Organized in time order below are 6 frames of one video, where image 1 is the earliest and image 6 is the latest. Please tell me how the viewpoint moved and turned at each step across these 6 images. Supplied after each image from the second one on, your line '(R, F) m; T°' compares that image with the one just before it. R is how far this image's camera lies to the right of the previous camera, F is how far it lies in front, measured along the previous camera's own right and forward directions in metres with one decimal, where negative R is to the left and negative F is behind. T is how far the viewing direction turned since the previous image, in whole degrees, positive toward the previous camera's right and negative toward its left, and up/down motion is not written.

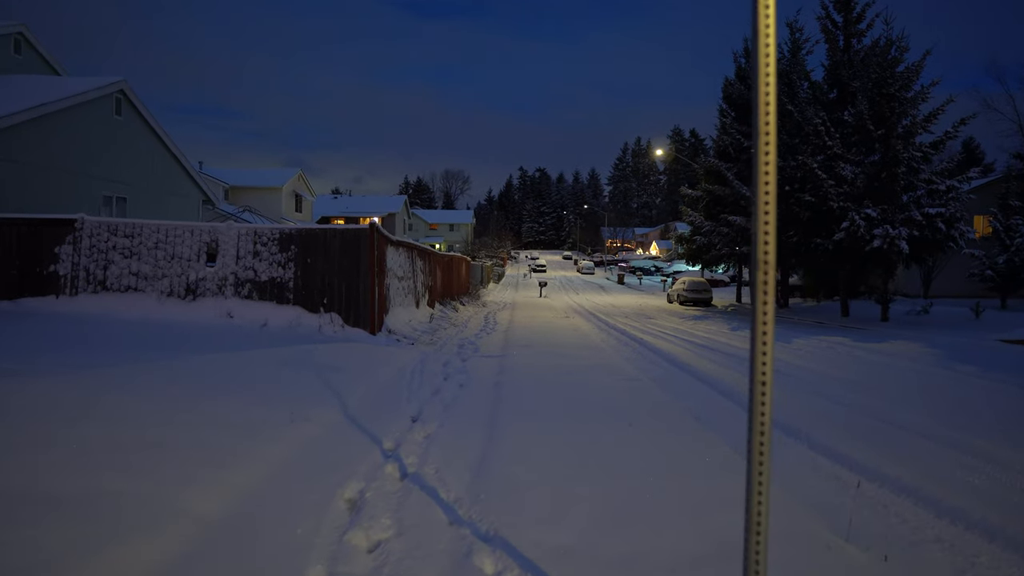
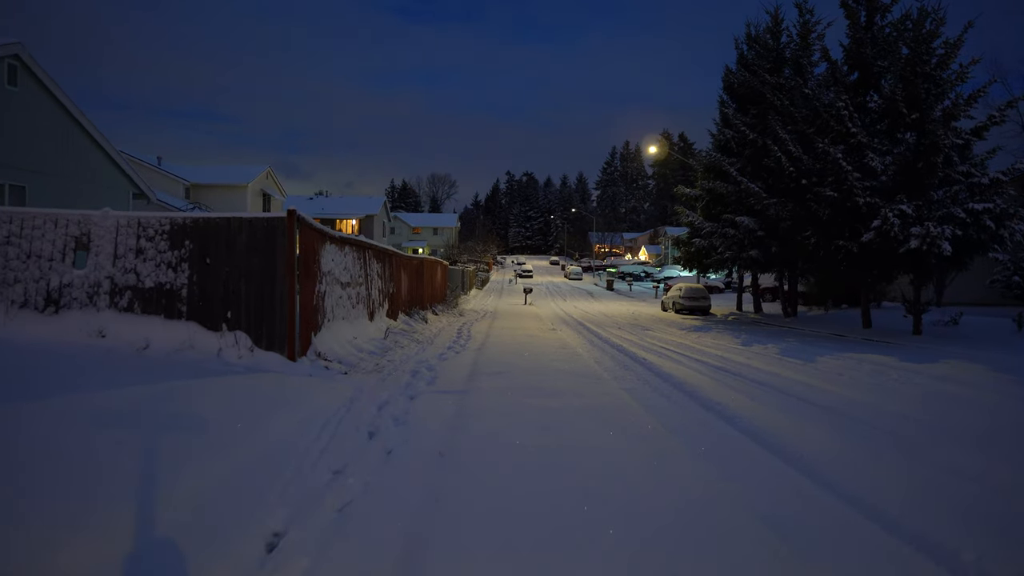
(+0.2, +2.6) m; +1°
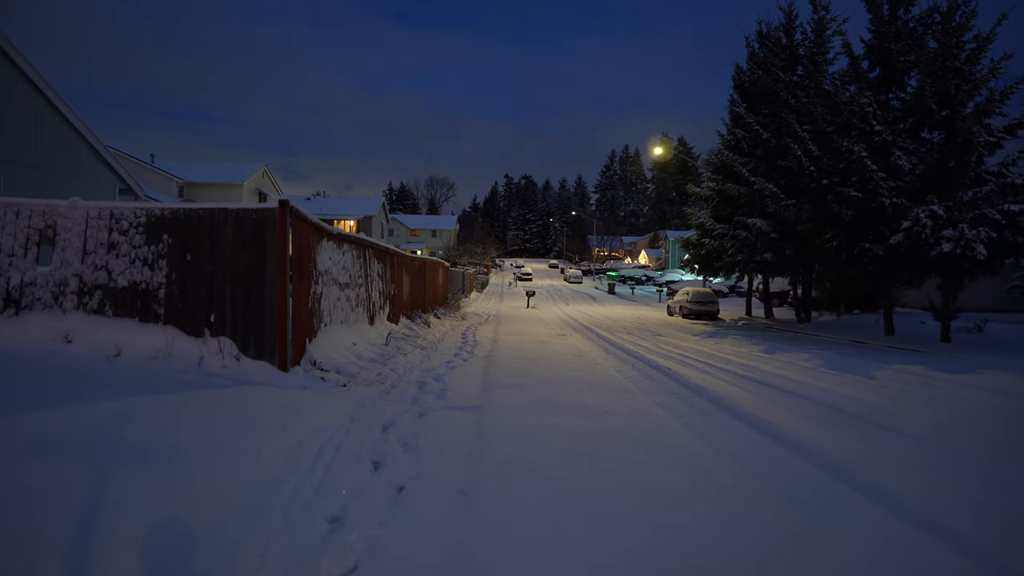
(-0.3, +0.9) m; 0°
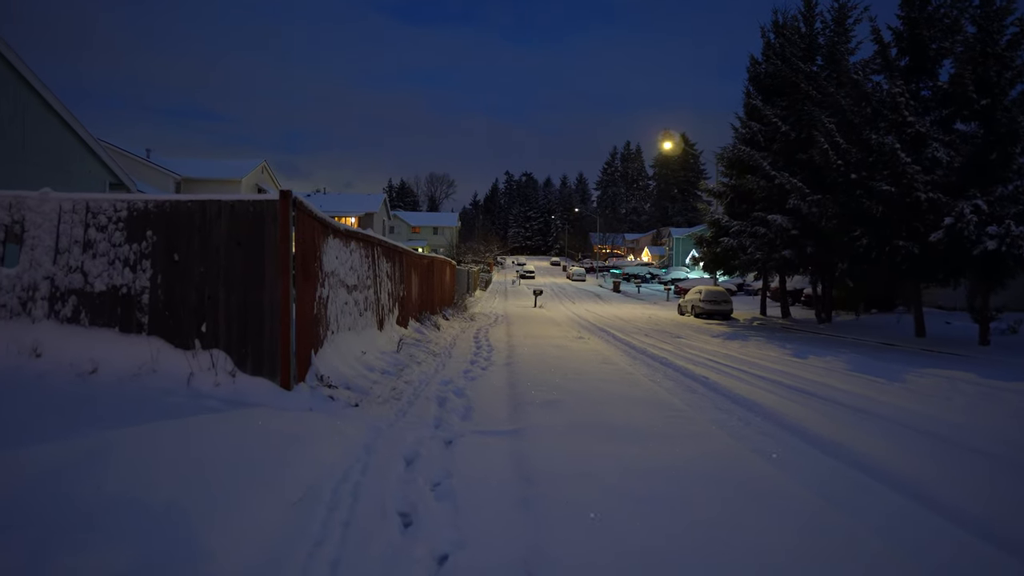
(-0.4, +0.9) m; 0°
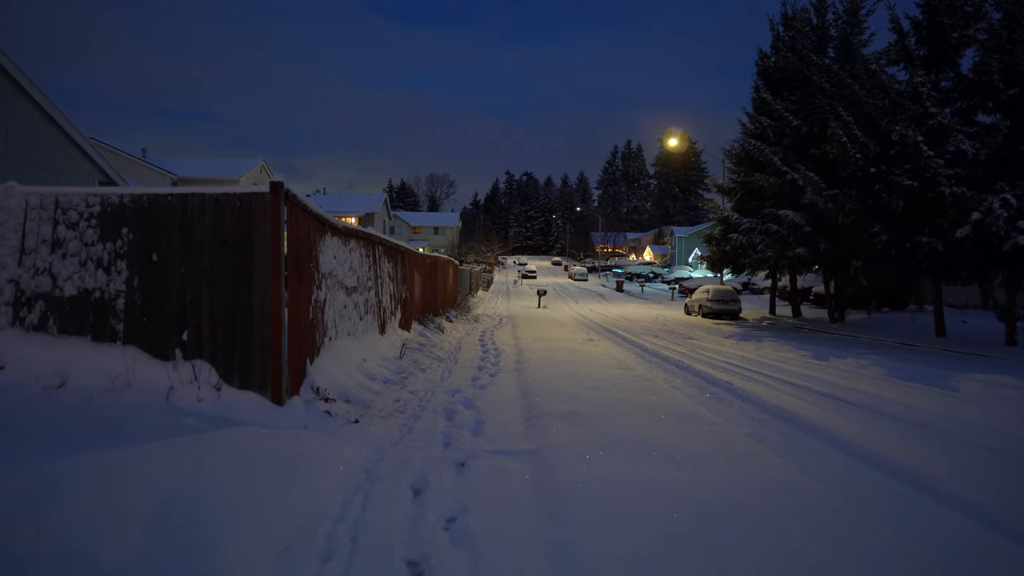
(-0.2, +0.6) m; 0°
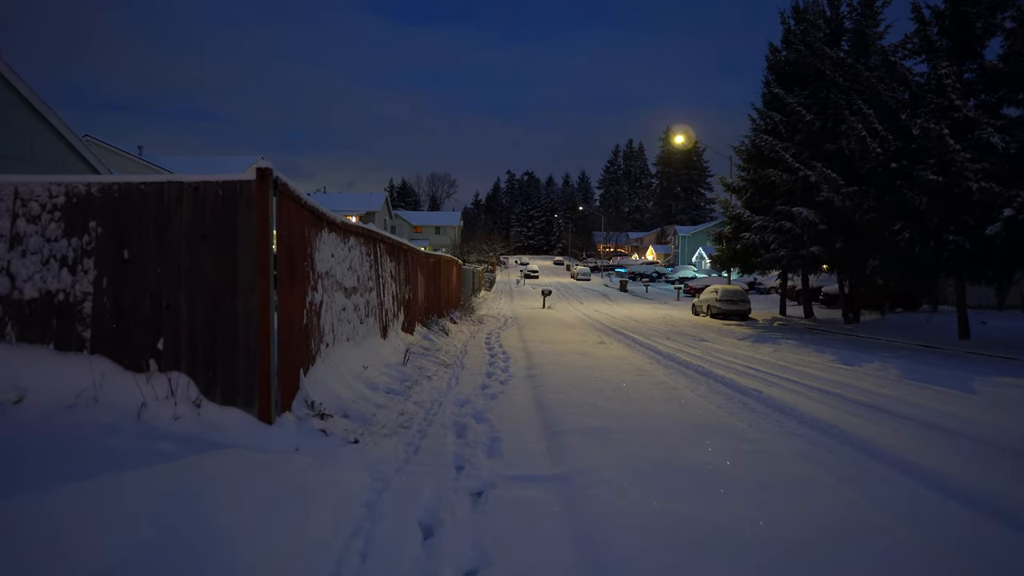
(-0.2, +0.7) m; 0°
